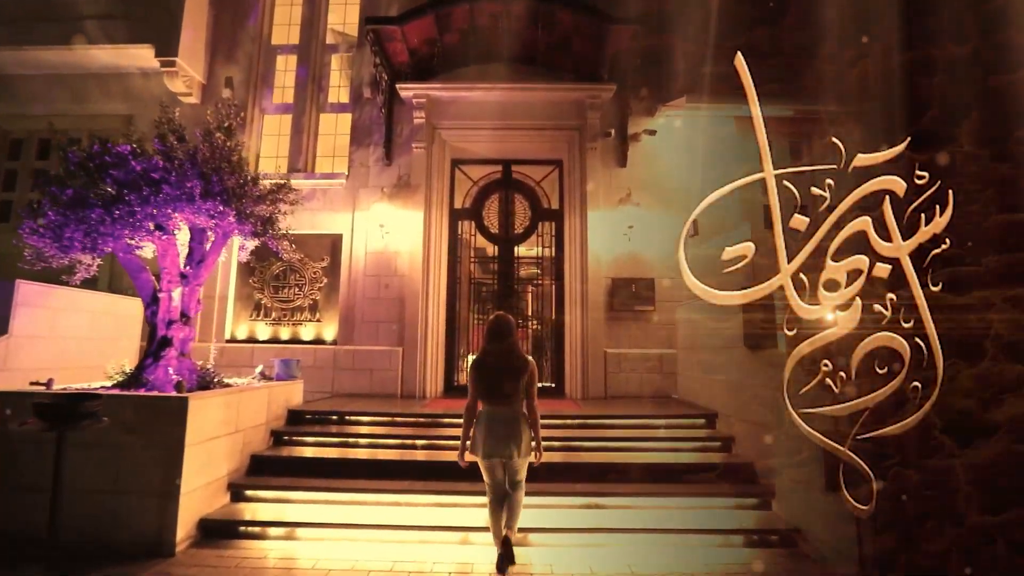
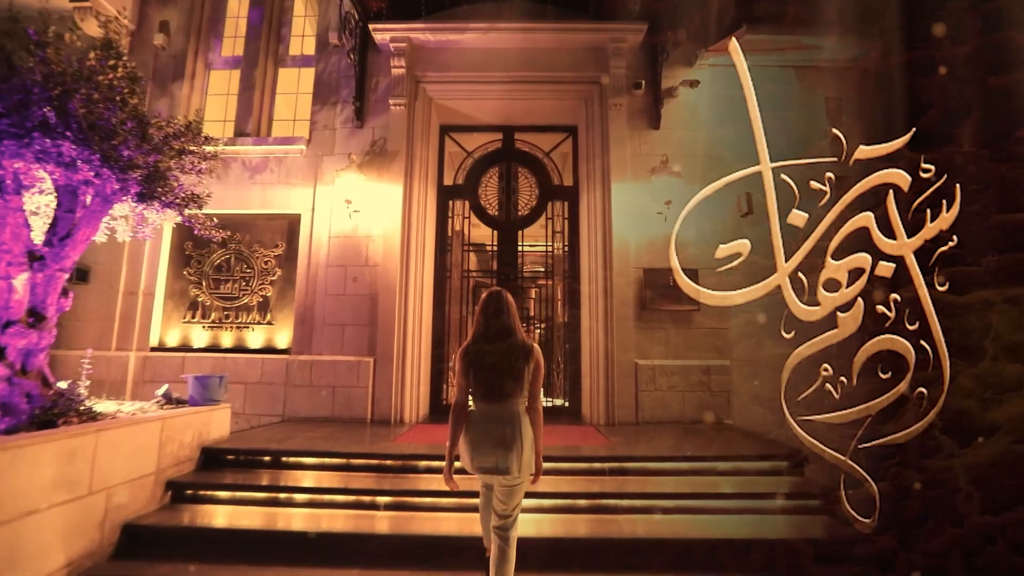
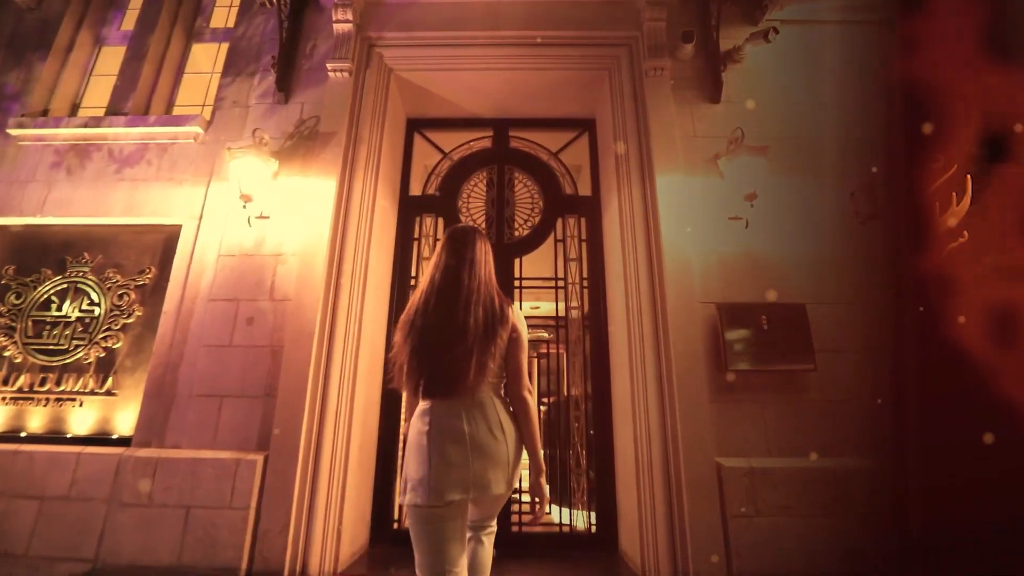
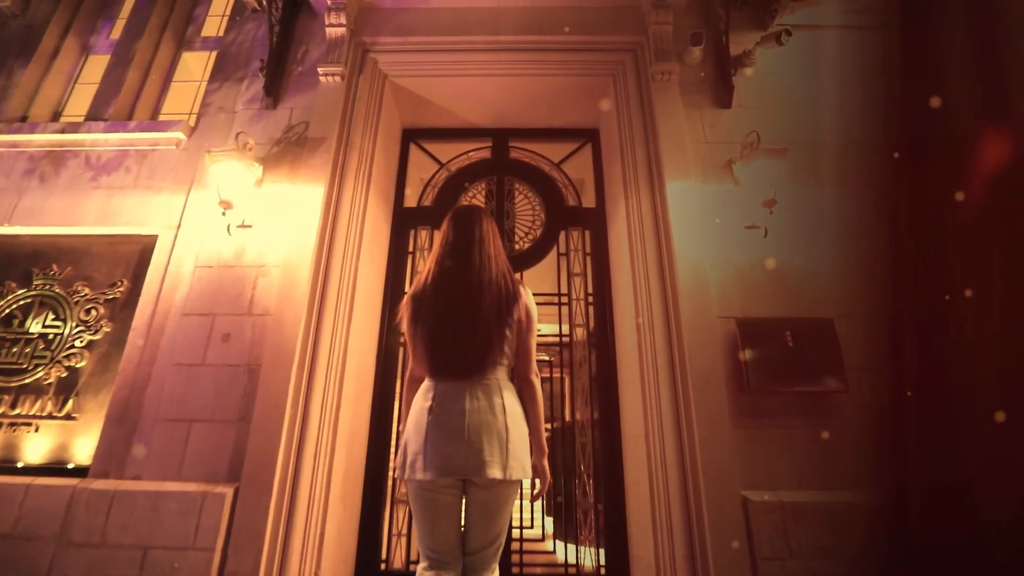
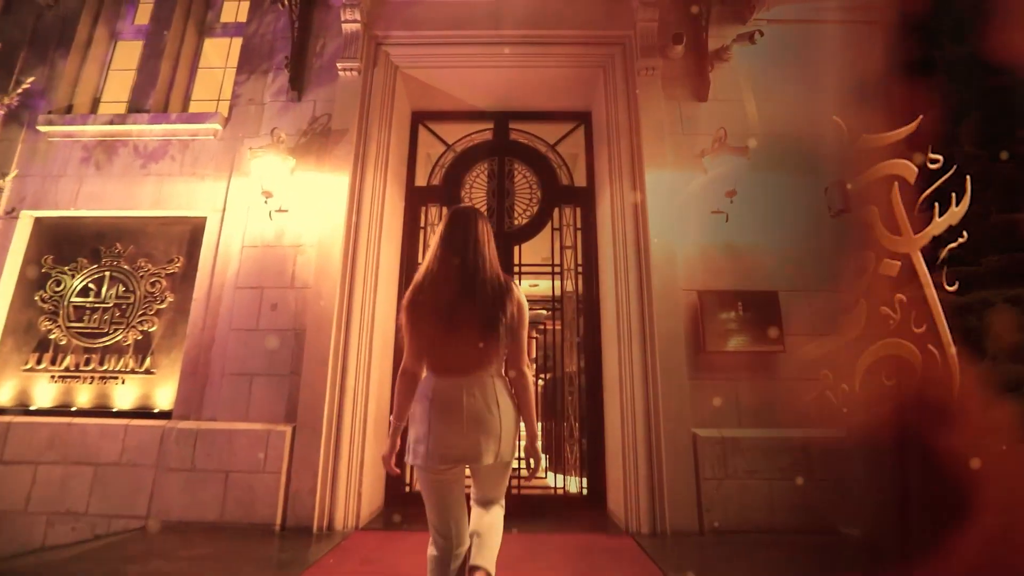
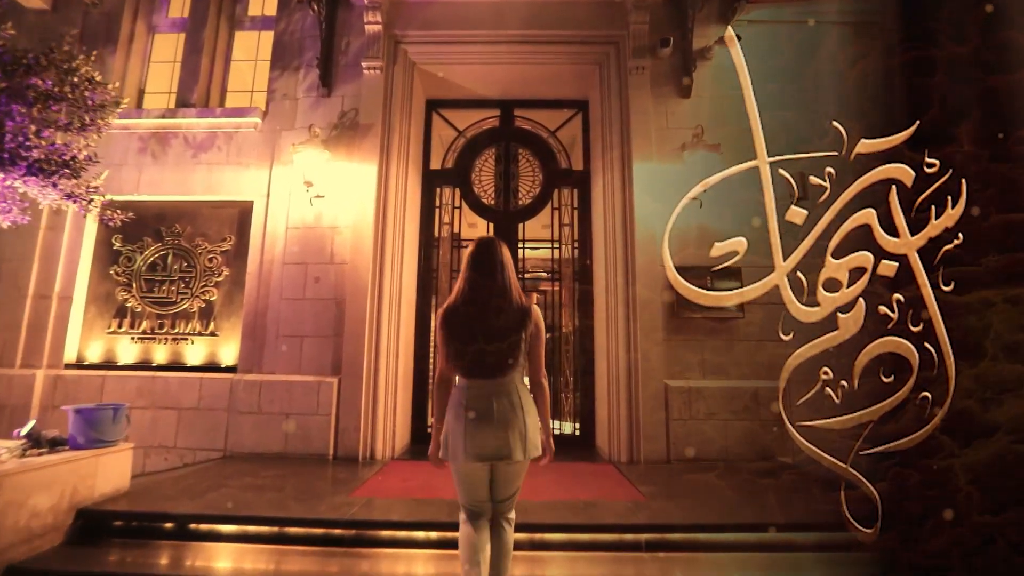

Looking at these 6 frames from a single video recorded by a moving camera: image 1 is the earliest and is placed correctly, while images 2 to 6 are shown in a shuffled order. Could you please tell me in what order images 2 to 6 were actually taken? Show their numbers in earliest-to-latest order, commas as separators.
2, 6, 5, 3, 4
